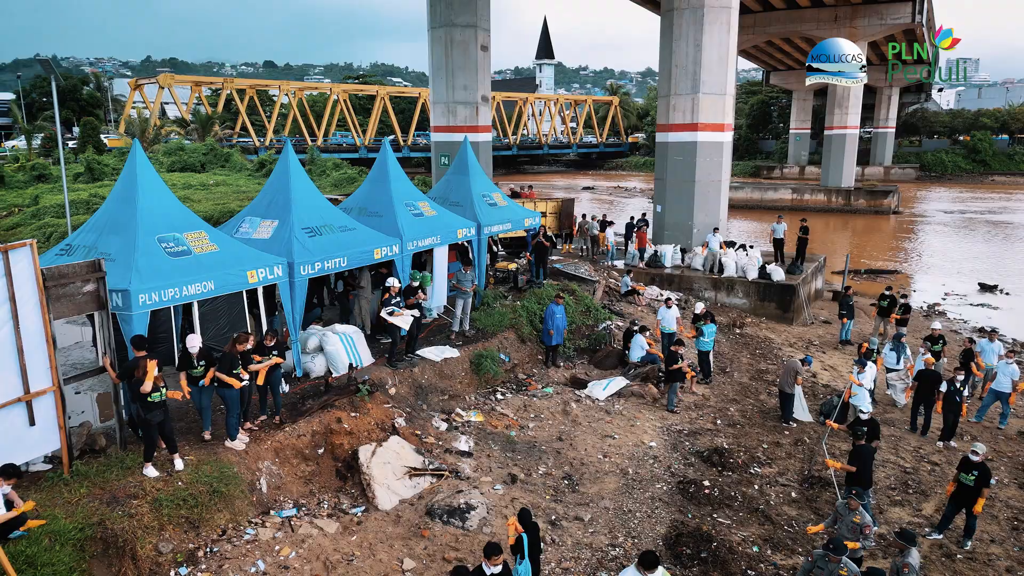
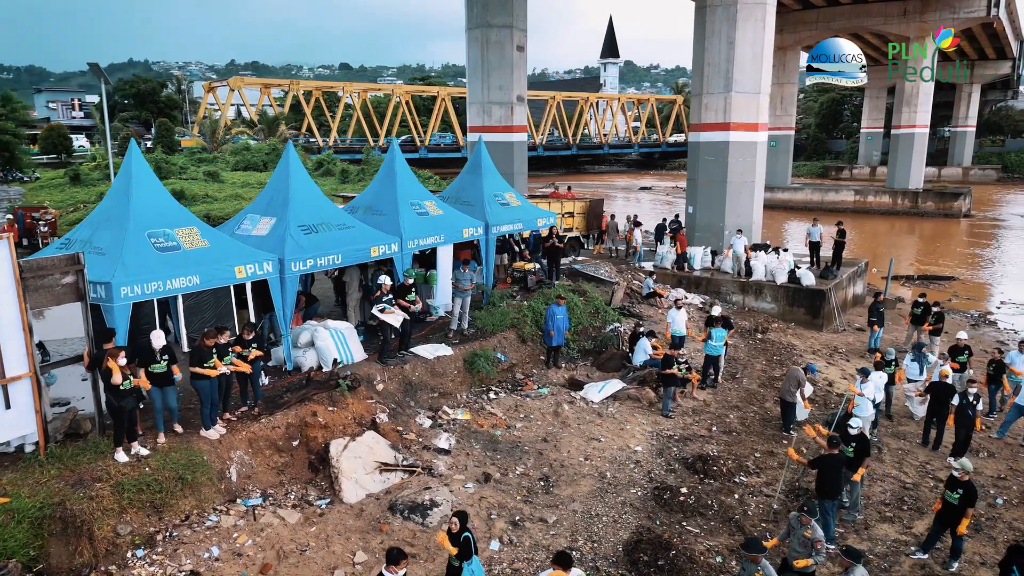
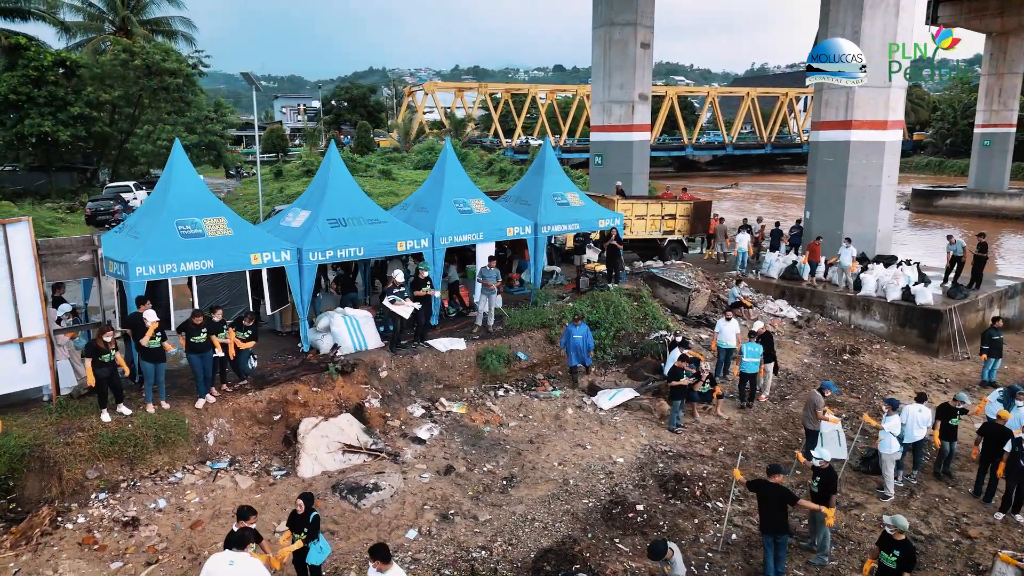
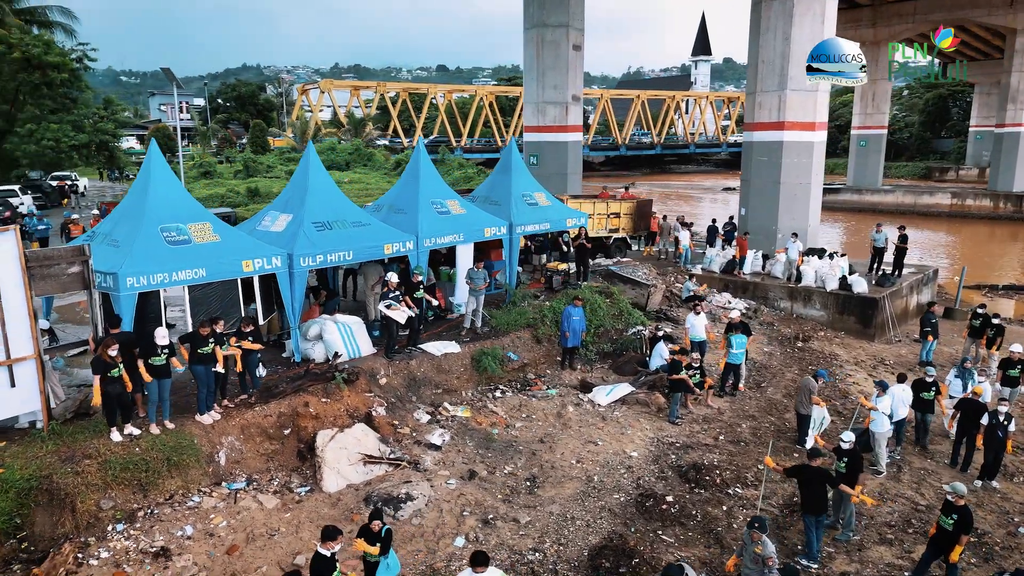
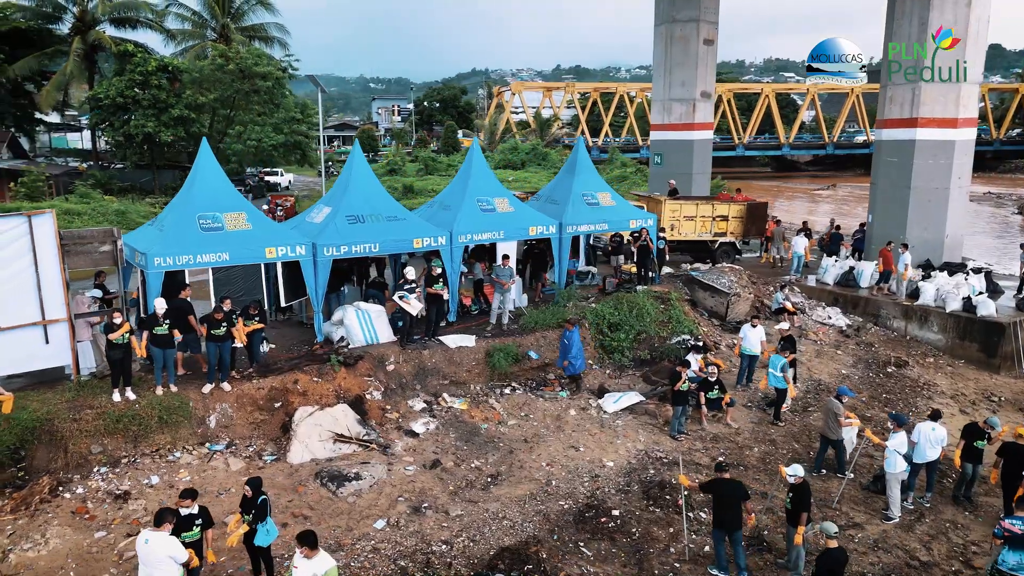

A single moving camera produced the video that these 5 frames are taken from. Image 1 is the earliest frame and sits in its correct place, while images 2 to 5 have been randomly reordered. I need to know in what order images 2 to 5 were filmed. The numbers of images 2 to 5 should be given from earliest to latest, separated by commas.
2, 4, 3, 5
